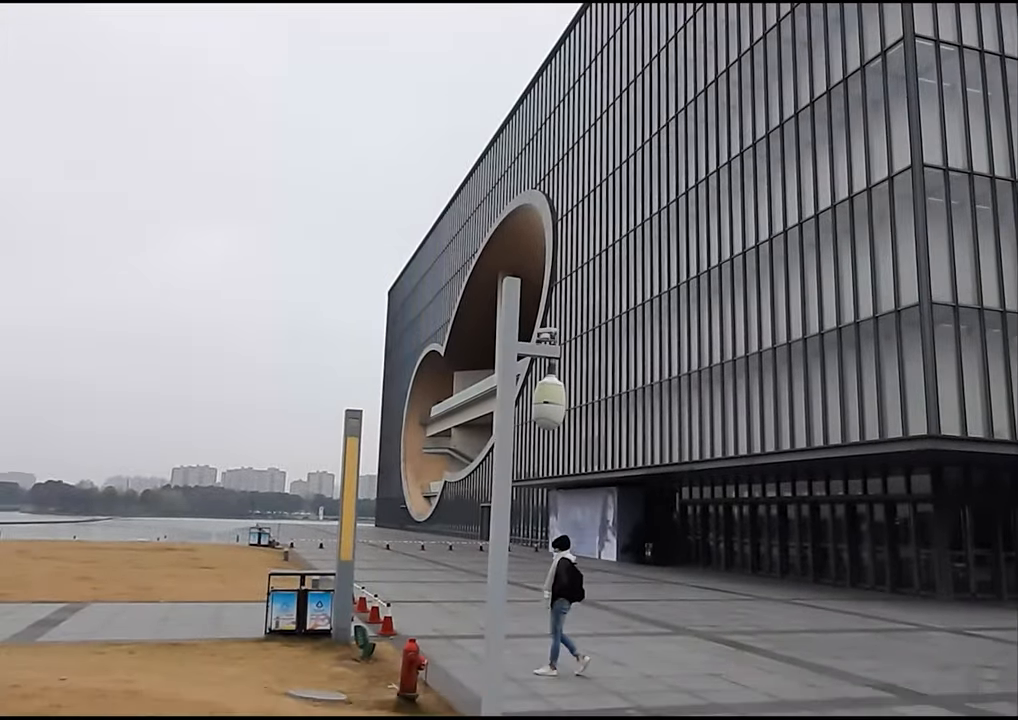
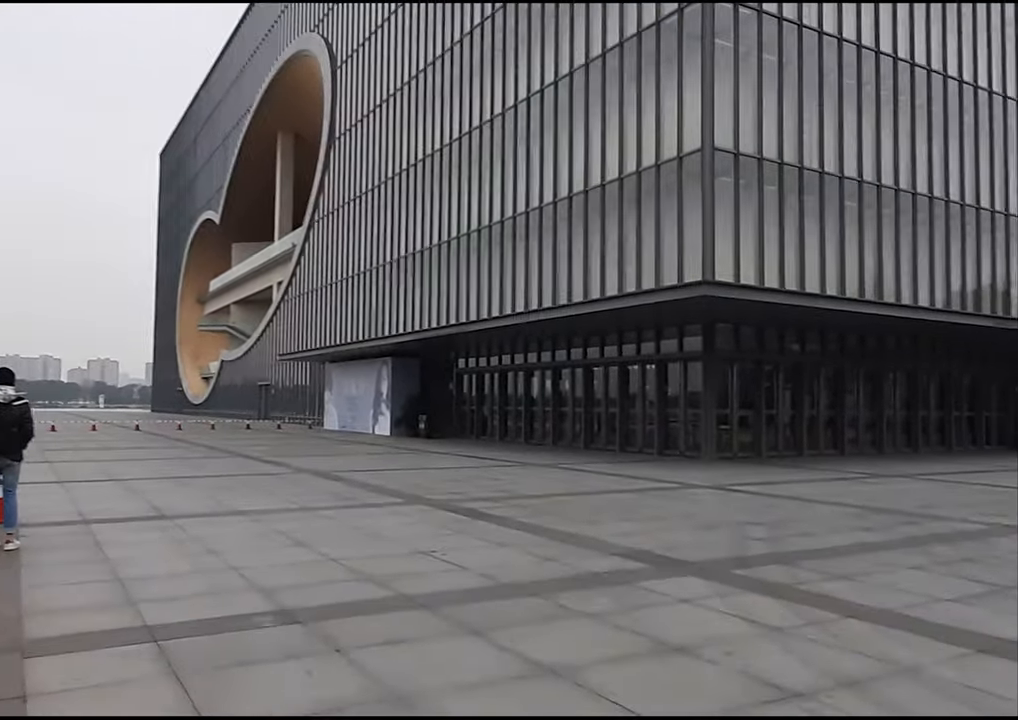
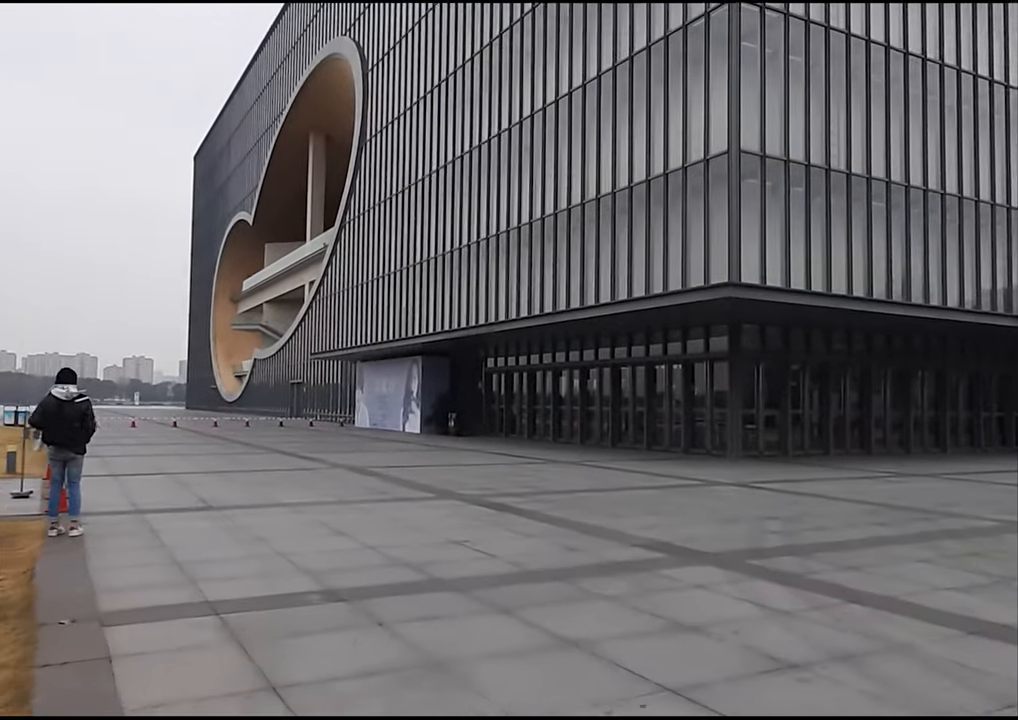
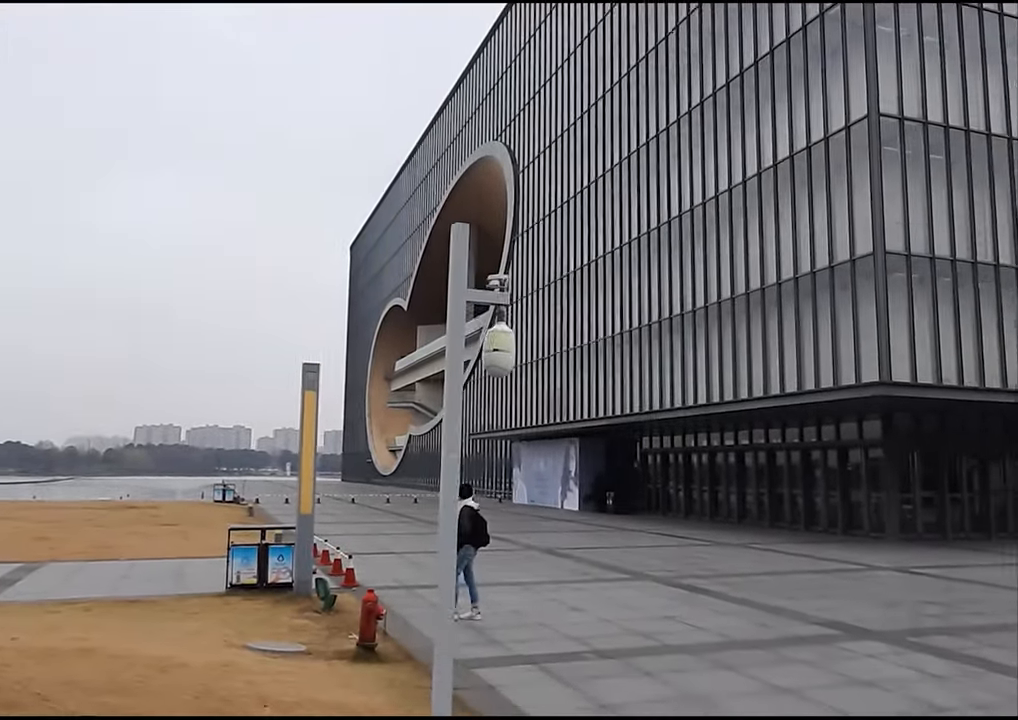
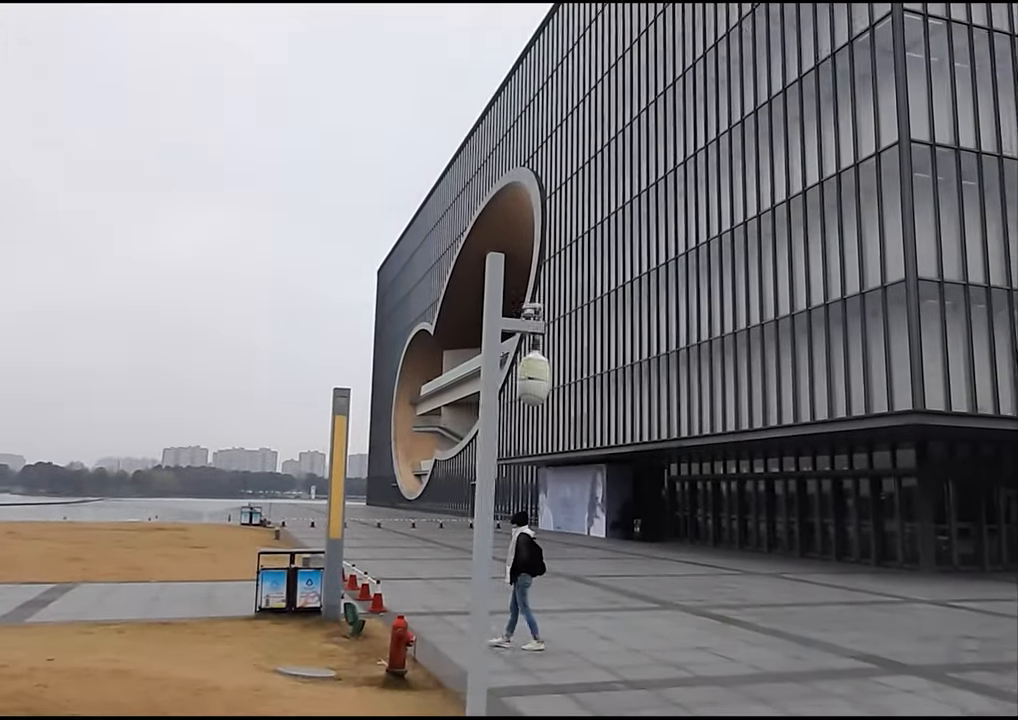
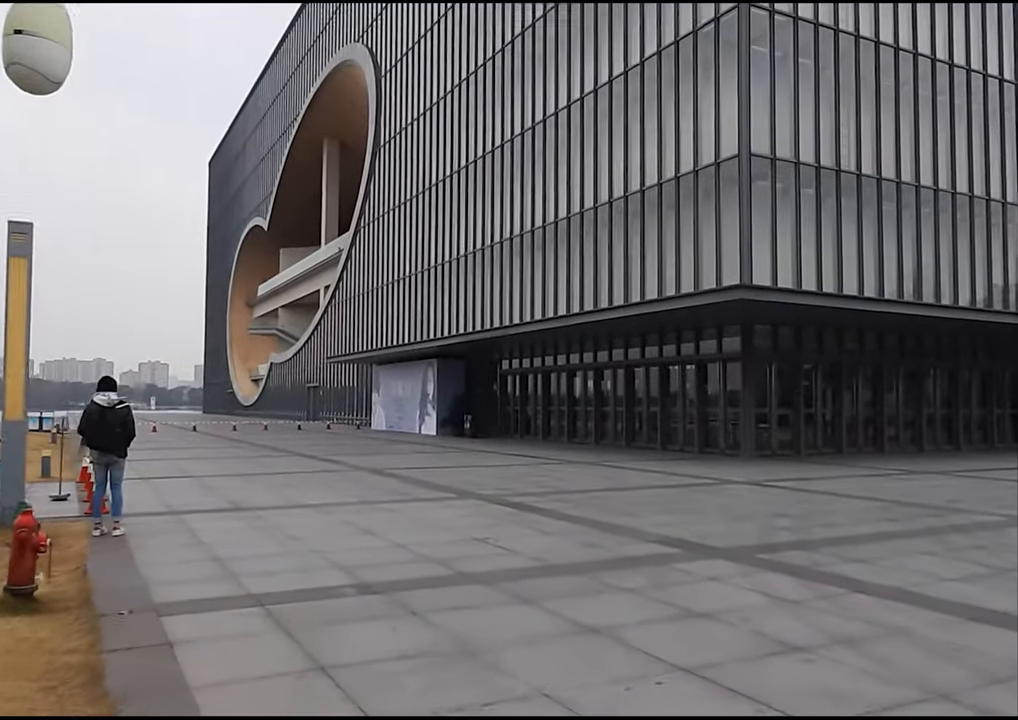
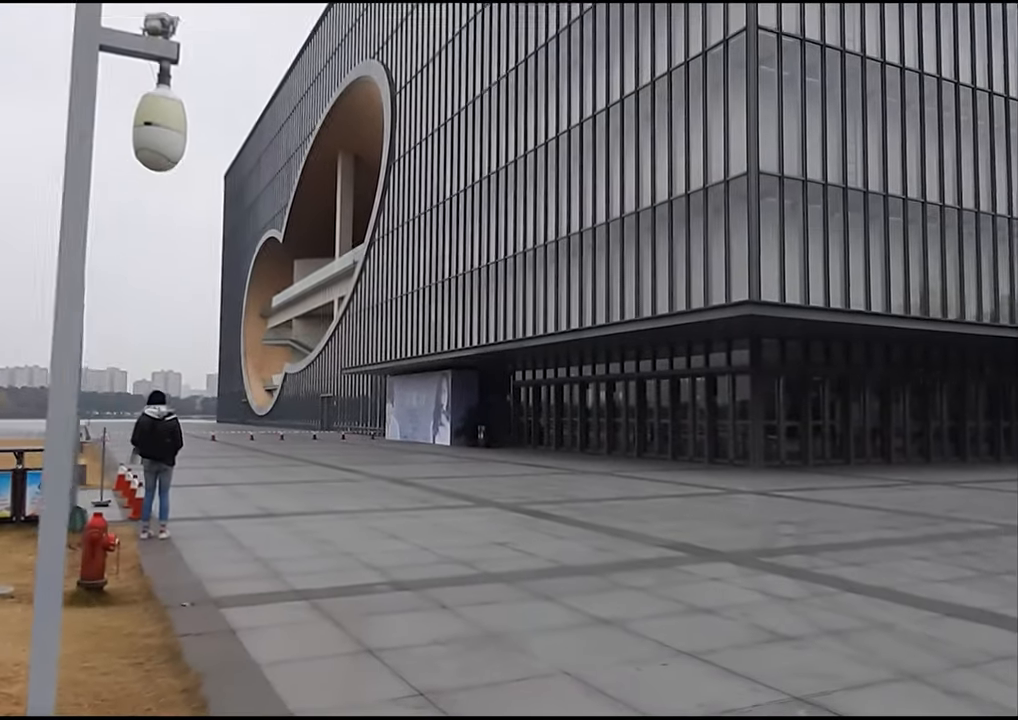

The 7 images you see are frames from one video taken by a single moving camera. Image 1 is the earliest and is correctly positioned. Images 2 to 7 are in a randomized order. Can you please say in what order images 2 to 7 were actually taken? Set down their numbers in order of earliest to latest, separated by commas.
5, 4, 7, 6, 3, 2
